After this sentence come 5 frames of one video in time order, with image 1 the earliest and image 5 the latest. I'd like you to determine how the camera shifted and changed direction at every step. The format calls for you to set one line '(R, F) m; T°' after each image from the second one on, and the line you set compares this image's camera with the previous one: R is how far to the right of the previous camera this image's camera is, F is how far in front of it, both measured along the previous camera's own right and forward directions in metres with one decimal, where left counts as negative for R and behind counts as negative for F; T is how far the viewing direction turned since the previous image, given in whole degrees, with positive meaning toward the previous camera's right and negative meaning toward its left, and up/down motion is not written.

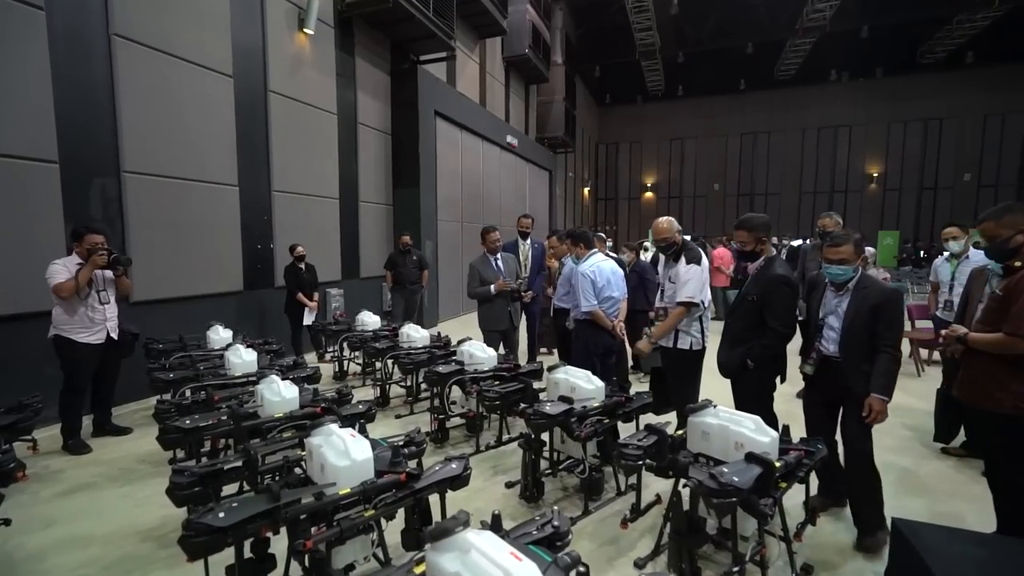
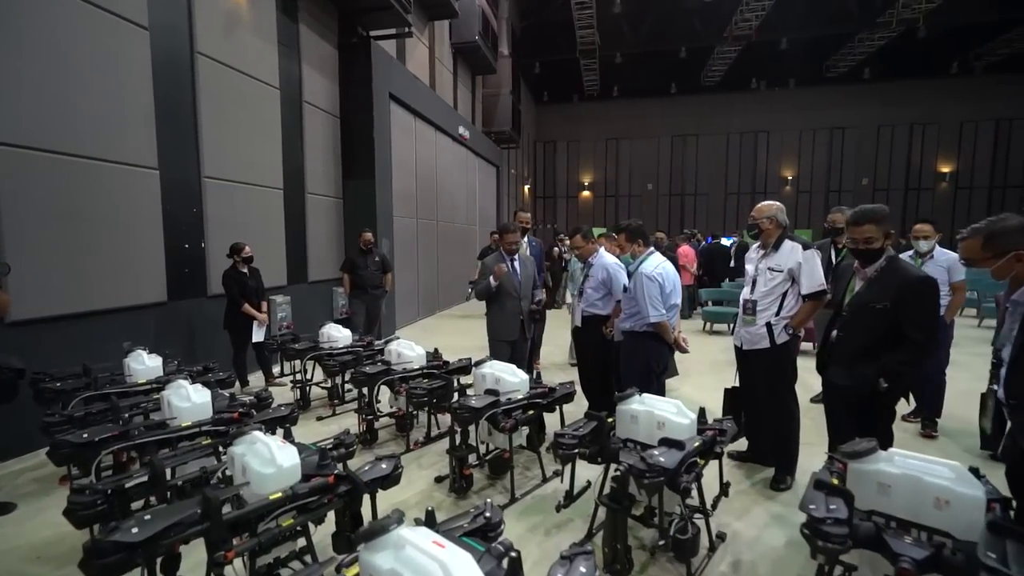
(-0.7, +0.8) m; +9°
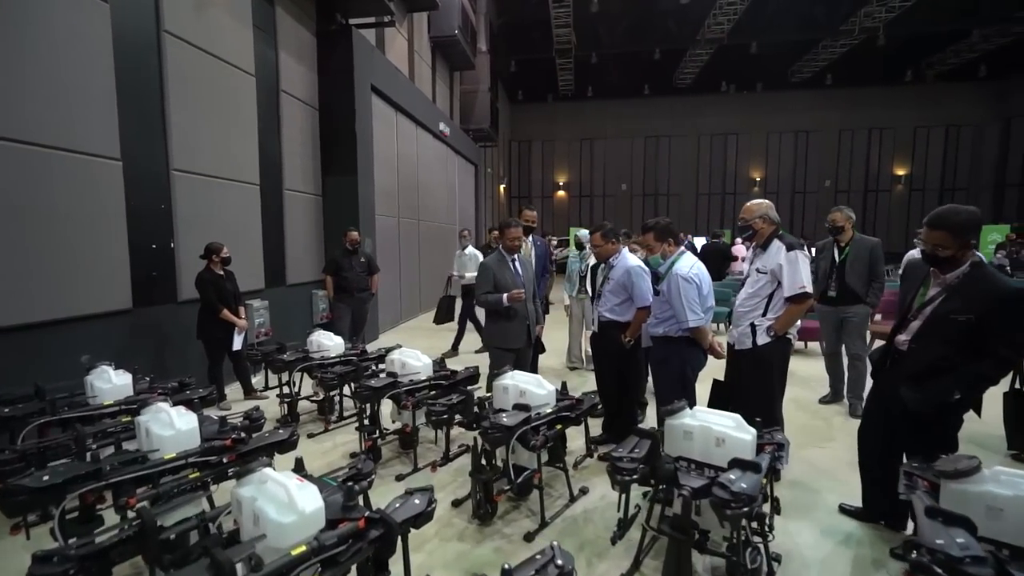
(-0.3, +0.3) m; +4°
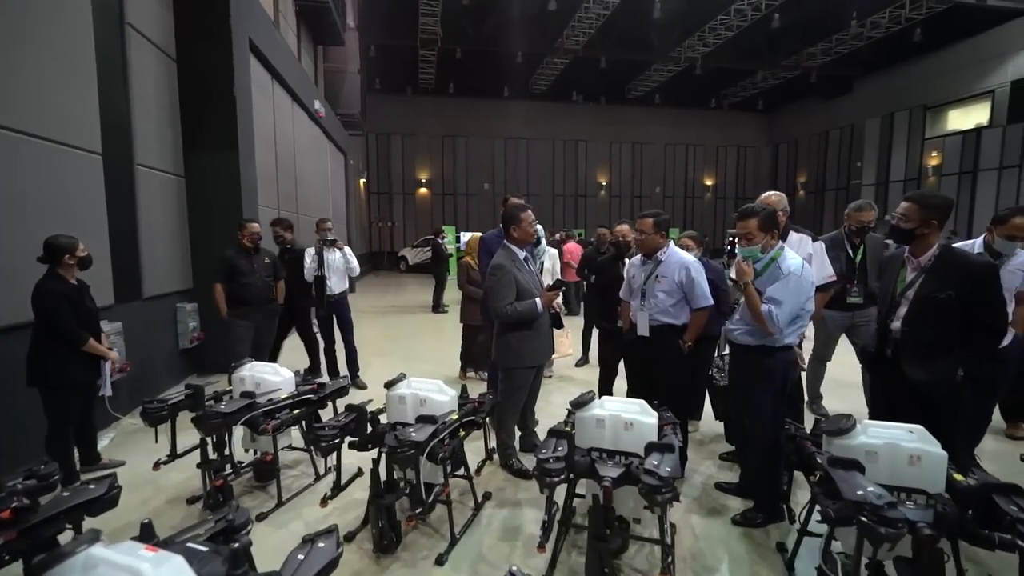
(-1.2, +0.9) m; +19°
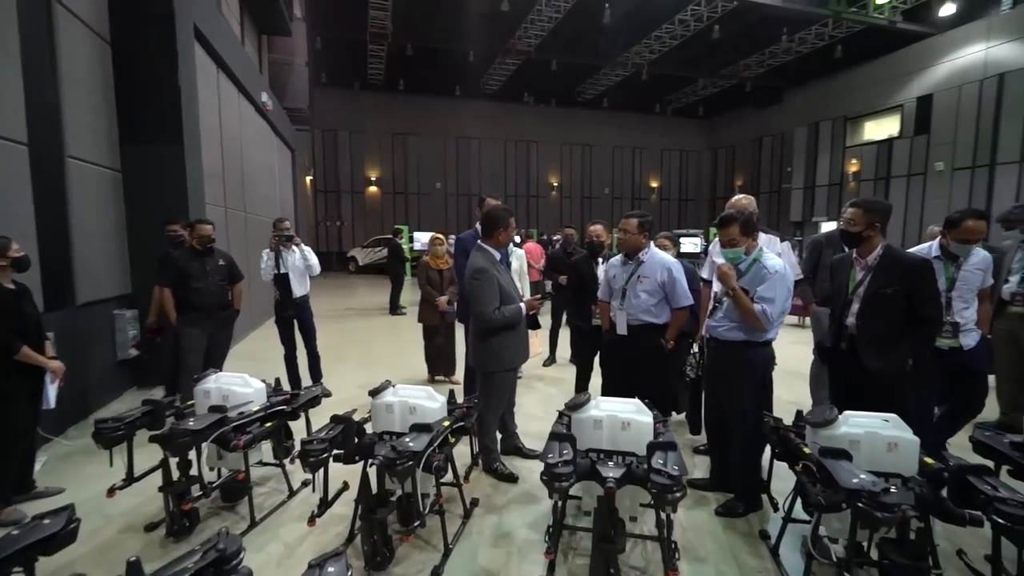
(-0.2, +0.1) m; +6°
